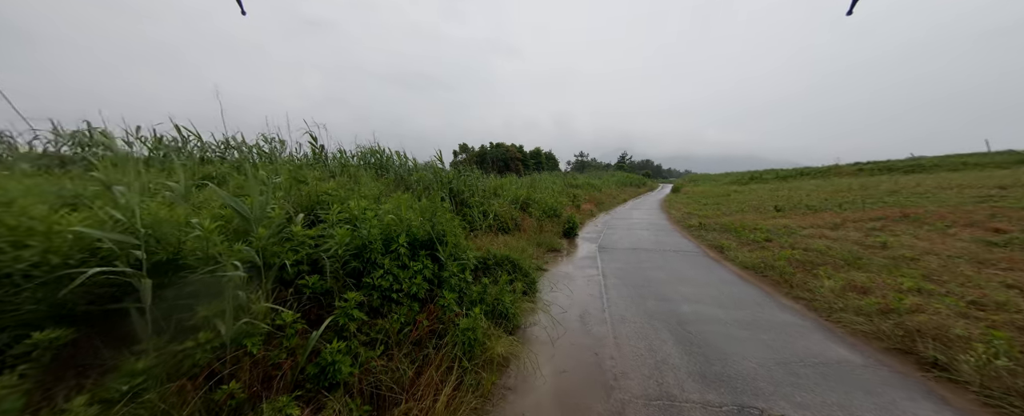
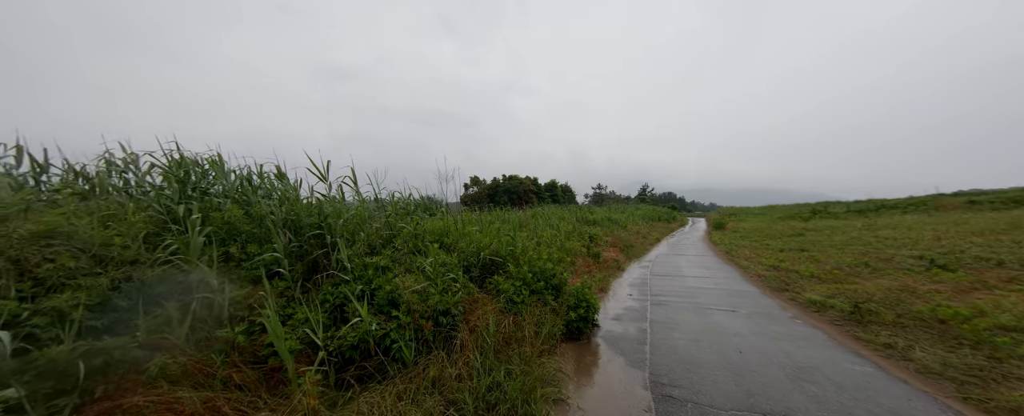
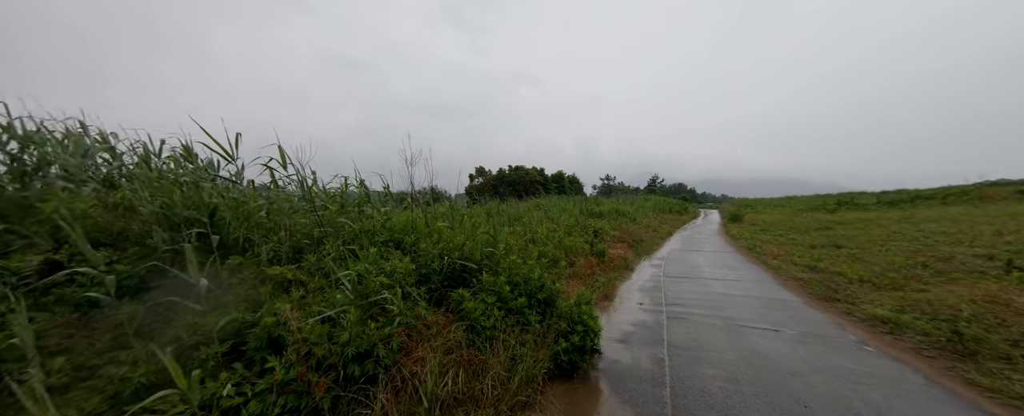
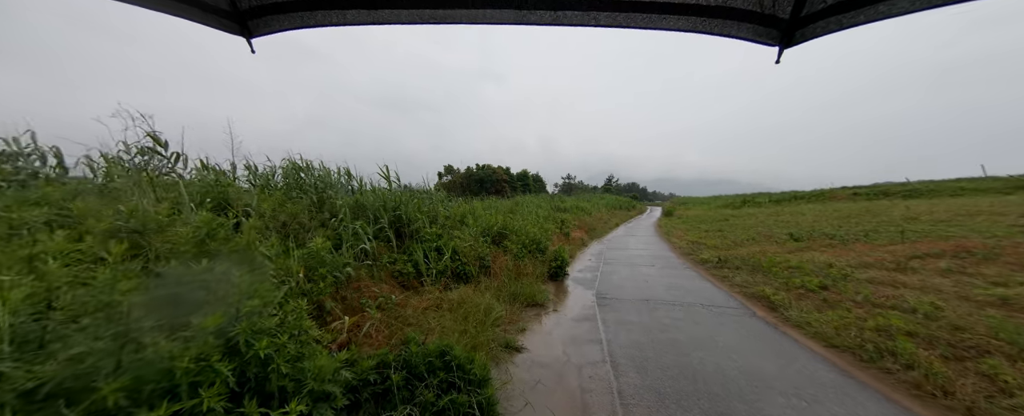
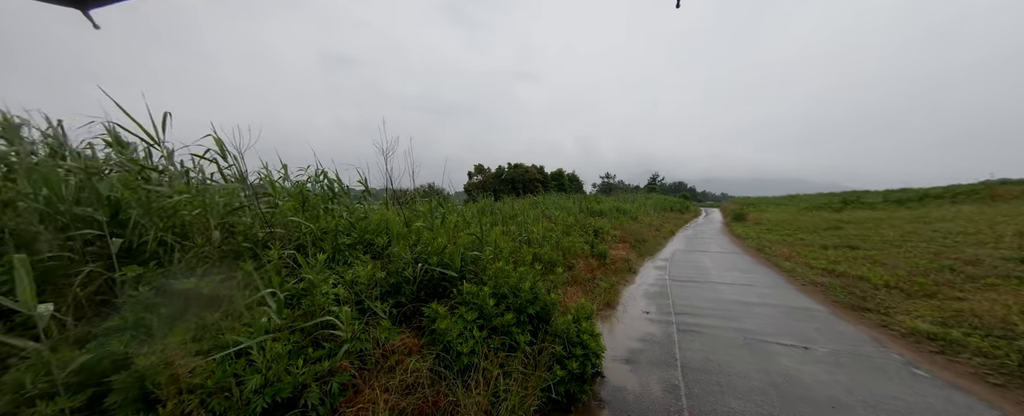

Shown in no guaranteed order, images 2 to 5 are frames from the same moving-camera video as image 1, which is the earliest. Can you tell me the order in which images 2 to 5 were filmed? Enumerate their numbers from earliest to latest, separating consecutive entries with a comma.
4, 2, 3, 5
